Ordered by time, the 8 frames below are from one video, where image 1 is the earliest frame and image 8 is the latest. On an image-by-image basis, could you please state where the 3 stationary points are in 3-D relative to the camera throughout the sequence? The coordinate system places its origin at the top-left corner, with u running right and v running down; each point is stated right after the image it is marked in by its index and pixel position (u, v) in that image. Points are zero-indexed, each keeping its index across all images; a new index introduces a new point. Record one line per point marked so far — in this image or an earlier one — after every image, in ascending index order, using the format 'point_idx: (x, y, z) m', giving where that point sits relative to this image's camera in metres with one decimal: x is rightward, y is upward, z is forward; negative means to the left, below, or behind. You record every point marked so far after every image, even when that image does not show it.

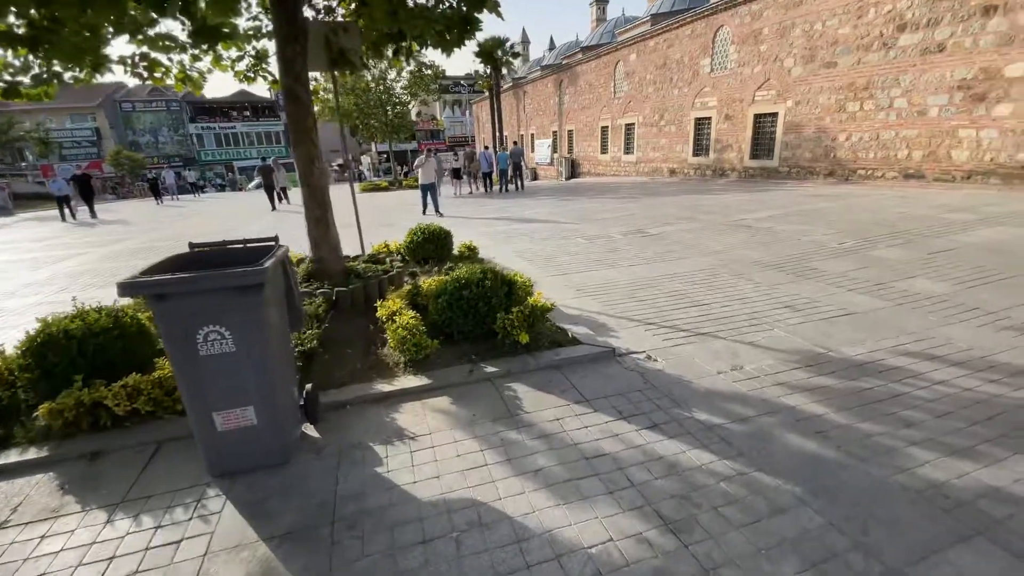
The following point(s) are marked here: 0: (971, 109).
0: (+9.7, +3.8, +9.9) m
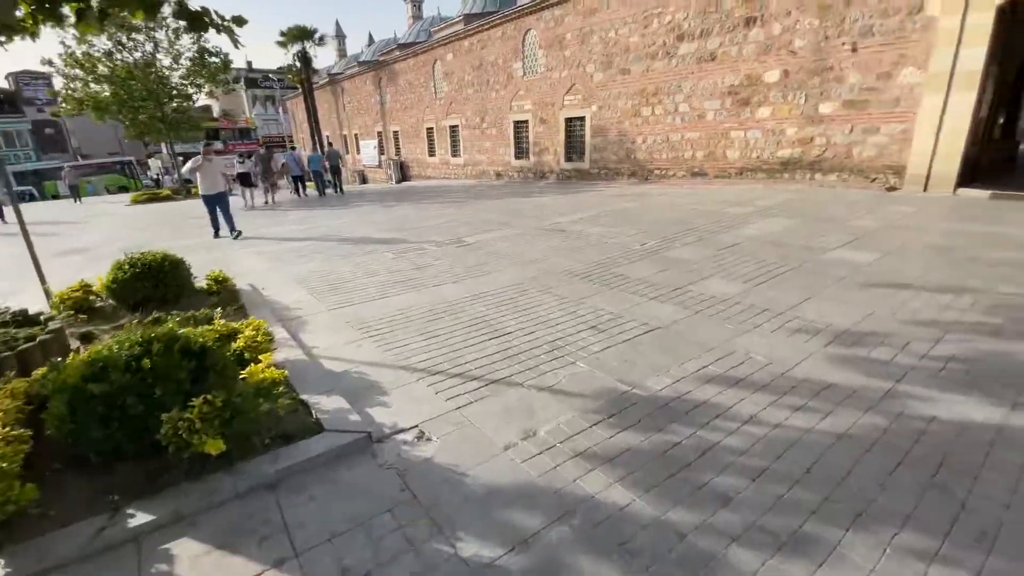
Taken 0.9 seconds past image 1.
0: (+5.4, +4.2, +11.2) m
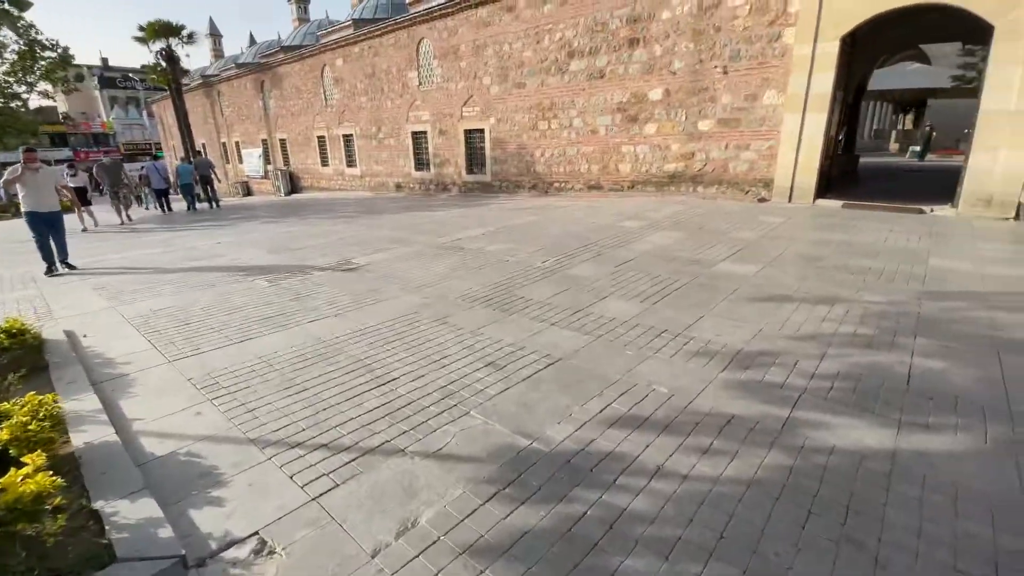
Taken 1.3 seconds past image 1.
0: (+2.9, +4.0, +11.7) m
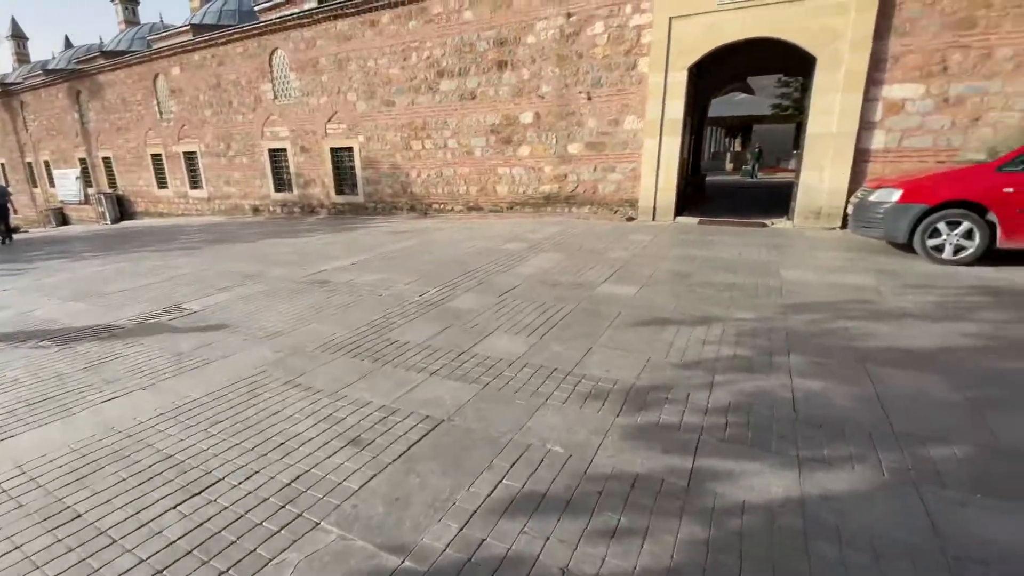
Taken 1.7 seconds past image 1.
0: (-0.2, +3.4, +11.6) m
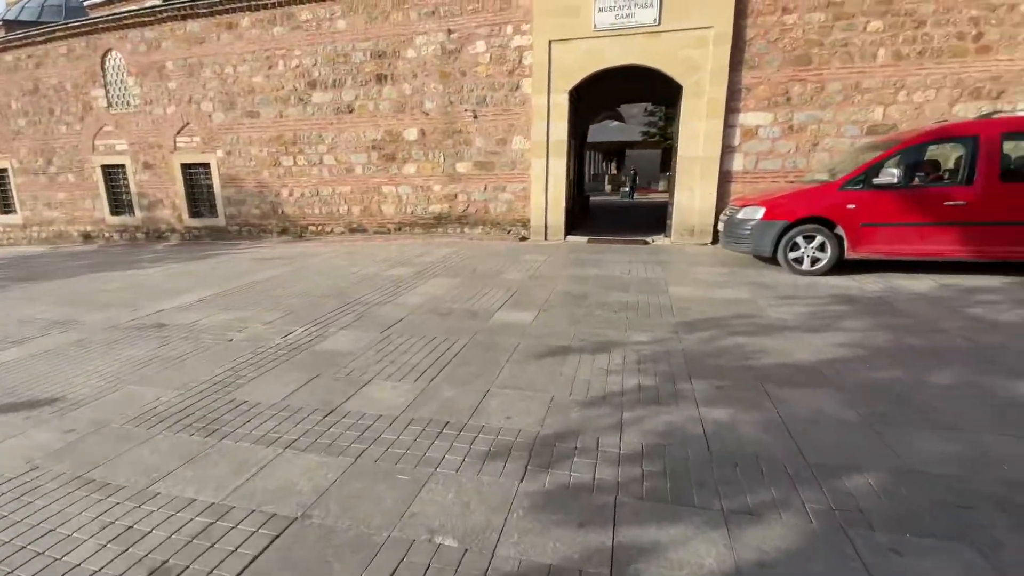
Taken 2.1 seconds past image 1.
0: (-2.9, +2.8, +10.9) m
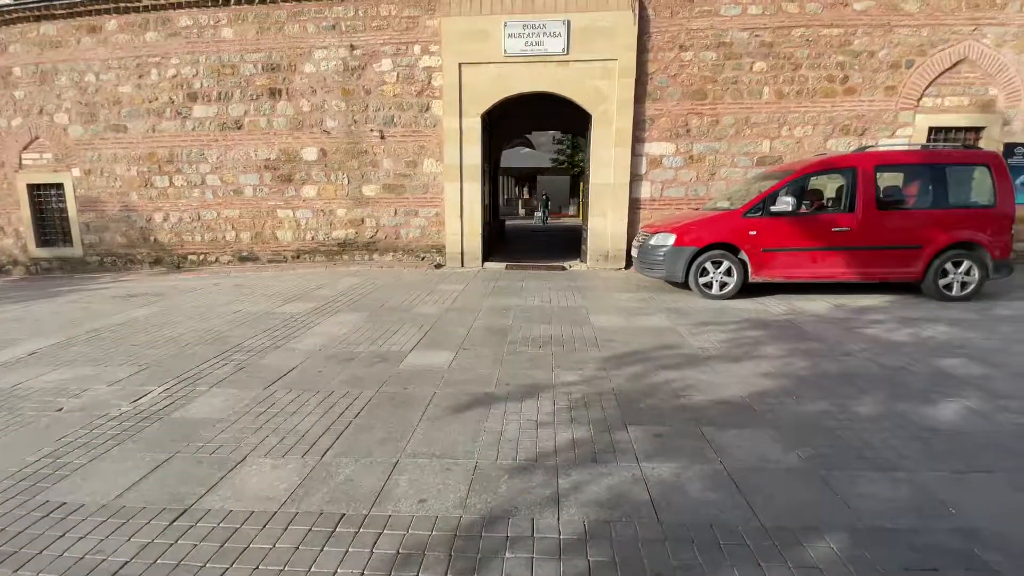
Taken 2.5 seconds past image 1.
0: (-4.8, +2.0, +9.8) m
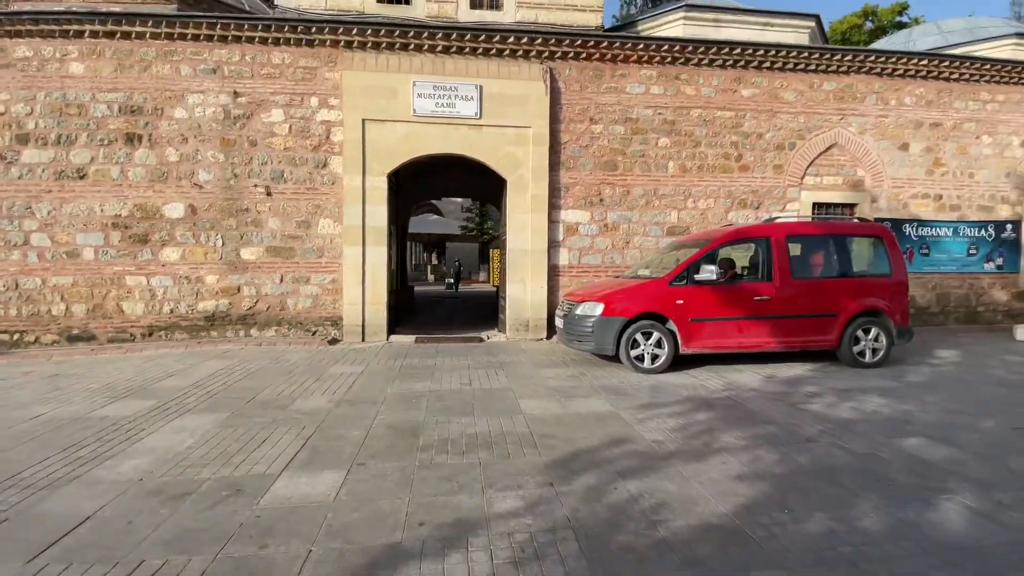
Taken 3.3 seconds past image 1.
0: (-6.4, +0.6, +8.0) m
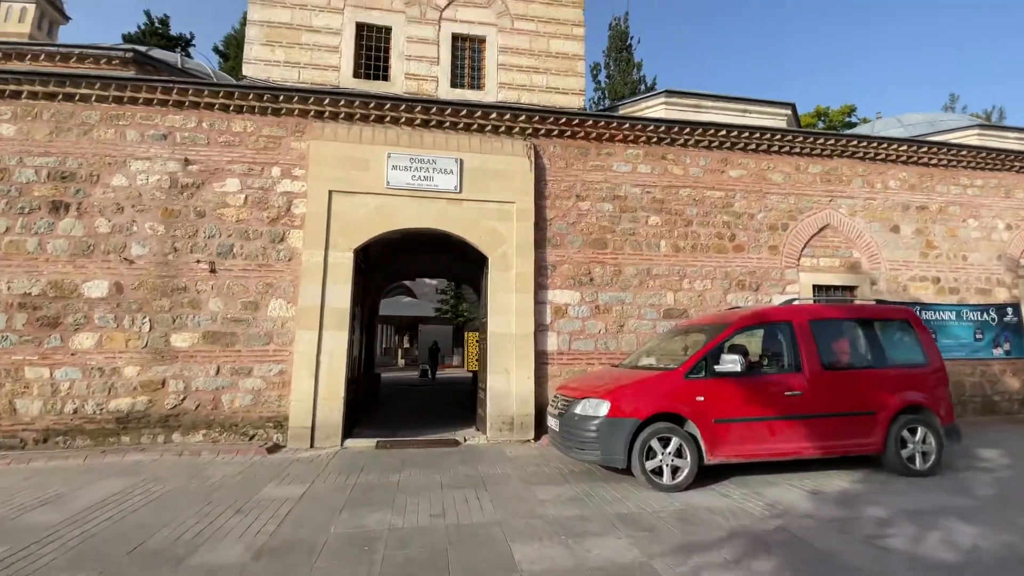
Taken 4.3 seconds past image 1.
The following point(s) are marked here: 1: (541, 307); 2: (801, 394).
0: (-6.7, -0.7, +6.6) m
1: (+0.5, -0.3, +7.9) m
2: (+3.3, -1.2, +5.4) m
